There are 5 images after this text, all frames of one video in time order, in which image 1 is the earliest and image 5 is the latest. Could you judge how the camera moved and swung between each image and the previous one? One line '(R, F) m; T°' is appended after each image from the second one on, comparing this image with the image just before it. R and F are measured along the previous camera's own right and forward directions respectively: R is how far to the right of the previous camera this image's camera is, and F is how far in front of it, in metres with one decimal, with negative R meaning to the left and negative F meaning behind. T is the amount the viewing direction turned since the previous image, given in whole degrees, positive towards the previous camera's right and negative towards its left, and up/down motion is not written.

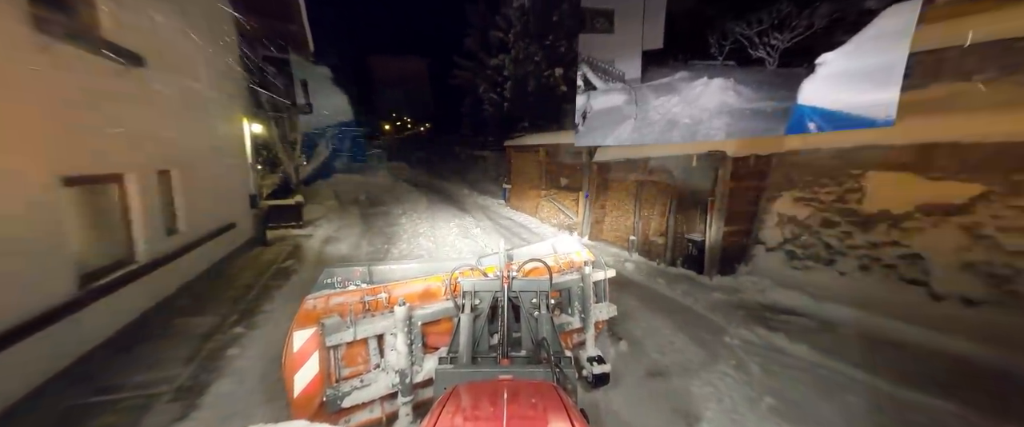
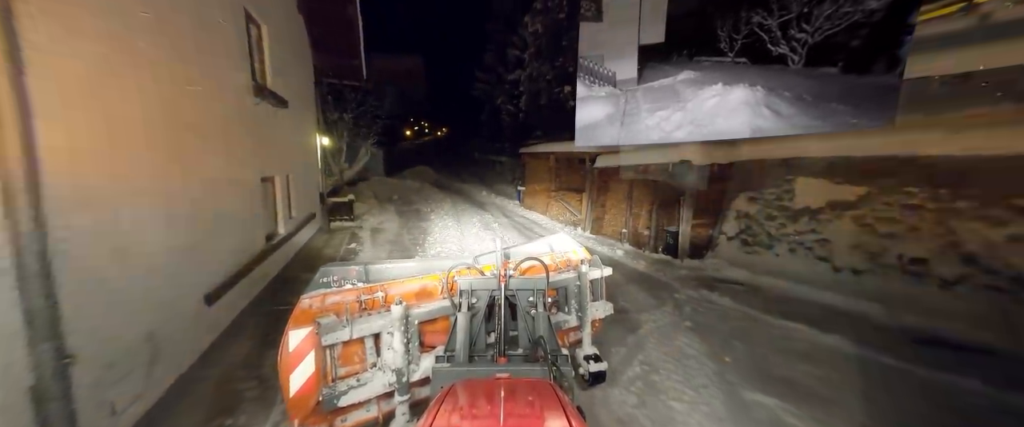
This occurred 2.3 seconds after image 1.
(+0.3, -2.0) m; -4°
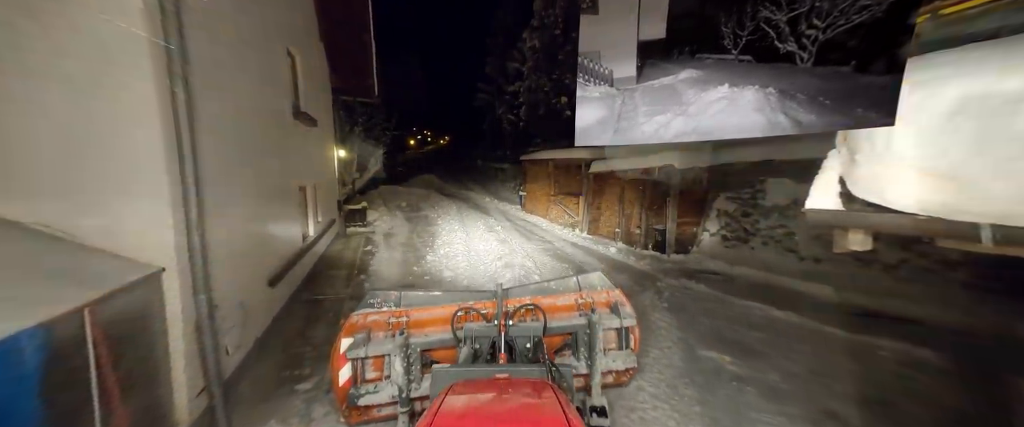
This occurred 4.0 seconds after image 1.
(+0.1, -0.9) m; -1°
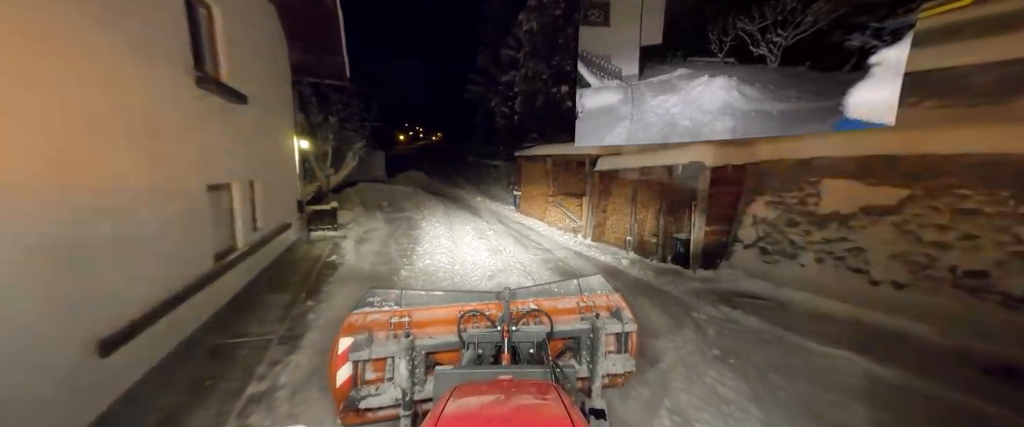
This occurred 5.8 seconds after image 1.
(0.0, +1.7) m; +1°
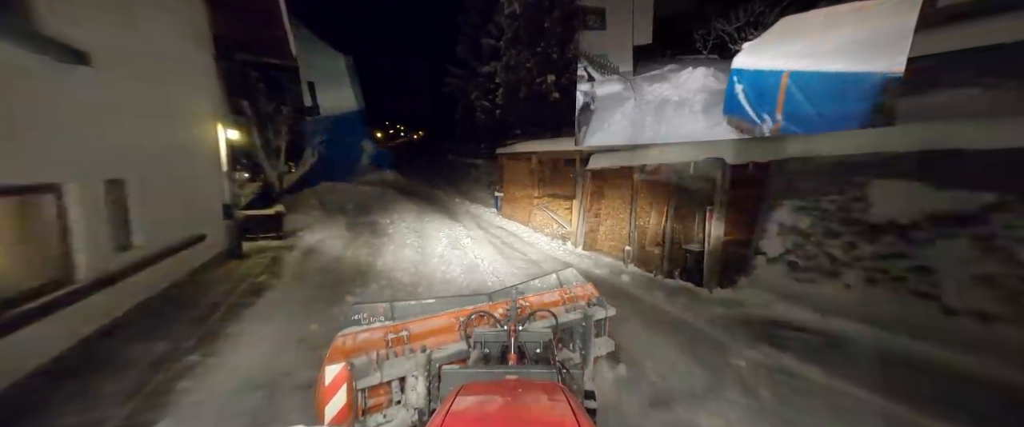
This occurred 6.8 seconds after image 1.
(+0.1, +1.5) m; +3°
